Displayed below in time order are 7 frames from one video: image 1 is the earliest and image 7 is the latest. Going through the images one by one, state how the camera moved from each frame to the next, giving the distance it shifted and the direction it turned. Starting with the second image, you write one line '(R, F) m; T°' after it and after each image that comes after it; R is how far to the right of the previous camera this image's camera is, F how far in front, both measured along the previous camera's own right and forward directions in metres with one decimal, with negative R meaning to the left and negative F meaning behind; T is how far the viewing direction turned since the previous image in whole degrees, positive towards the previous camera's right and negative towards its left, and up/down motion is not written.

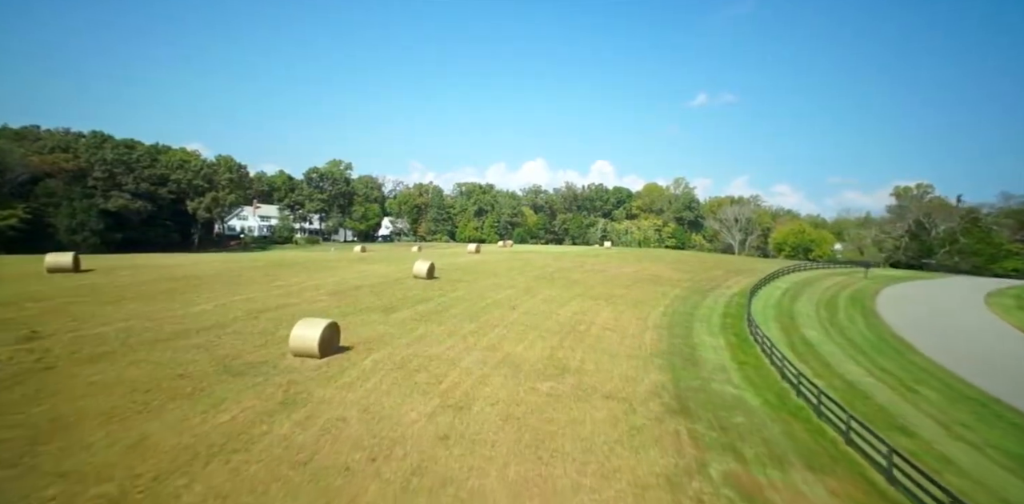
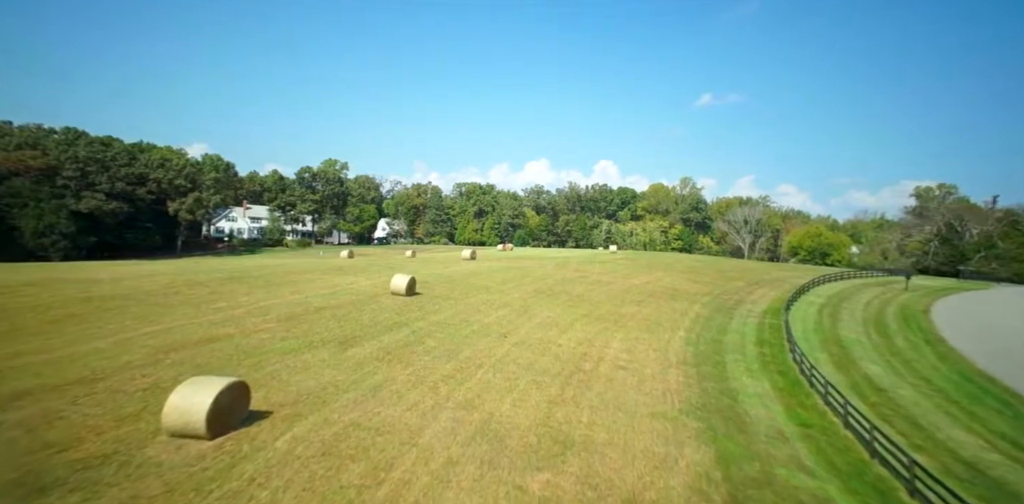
(+0.4, +3.8) m; 0°
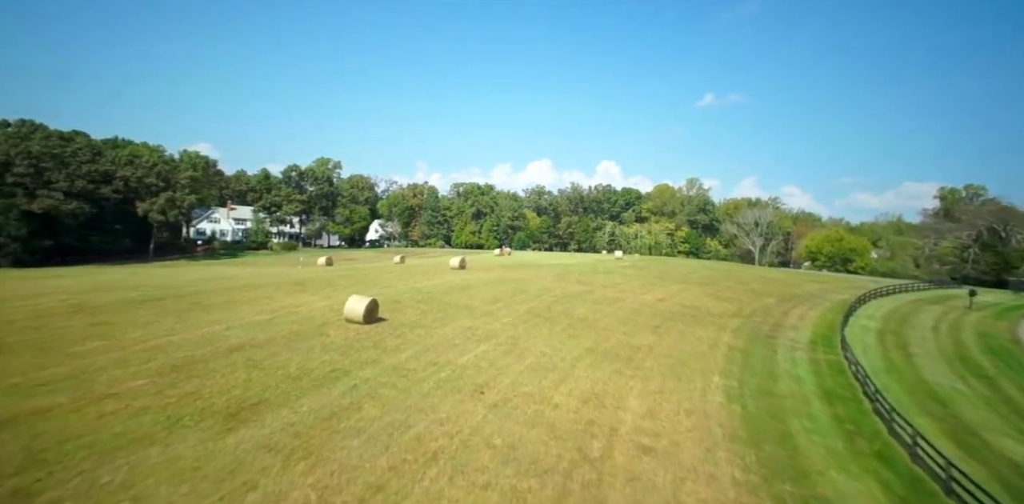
(+0.6, +4.9) m; 0°
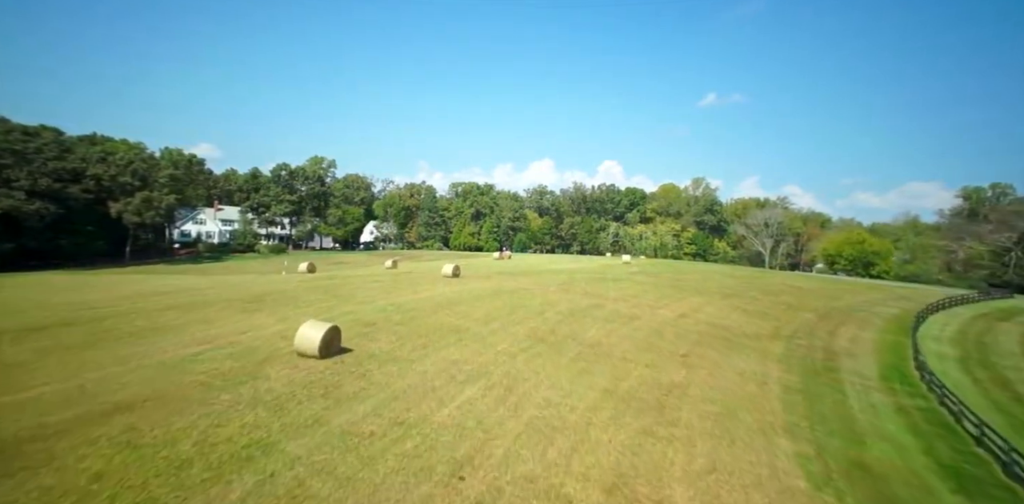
(+0.1, +3.9) m; 0°
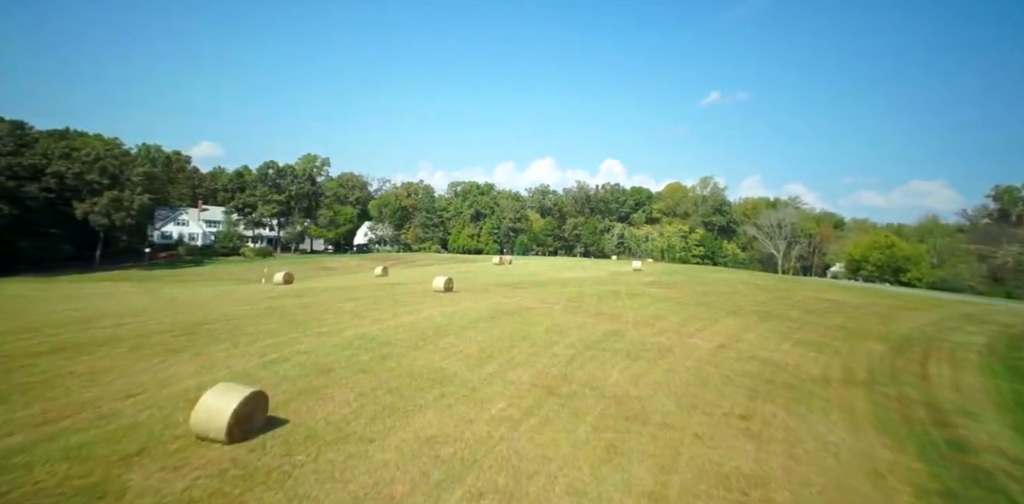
(0.0, +4.6) m; 0°
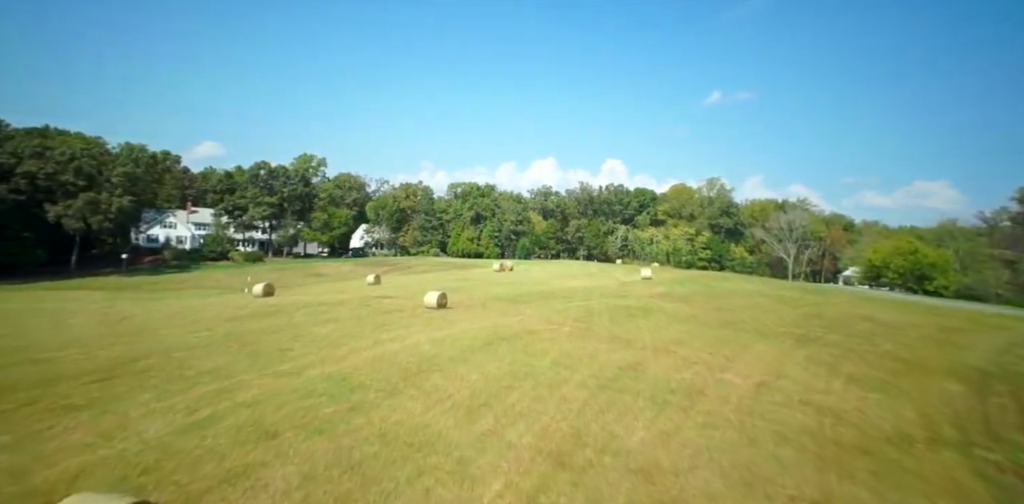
(0.0, +3.2) m; 0°
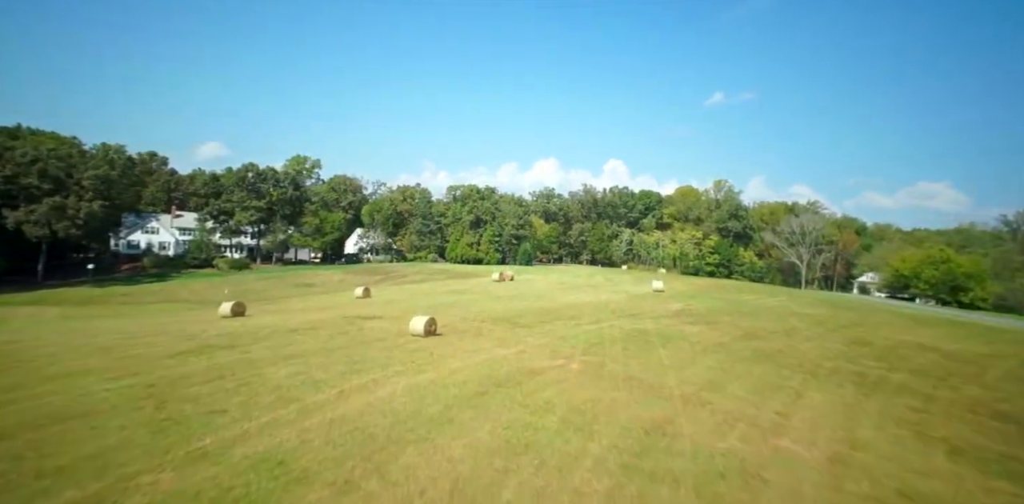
(+0.1, +3.8) m; 0°
